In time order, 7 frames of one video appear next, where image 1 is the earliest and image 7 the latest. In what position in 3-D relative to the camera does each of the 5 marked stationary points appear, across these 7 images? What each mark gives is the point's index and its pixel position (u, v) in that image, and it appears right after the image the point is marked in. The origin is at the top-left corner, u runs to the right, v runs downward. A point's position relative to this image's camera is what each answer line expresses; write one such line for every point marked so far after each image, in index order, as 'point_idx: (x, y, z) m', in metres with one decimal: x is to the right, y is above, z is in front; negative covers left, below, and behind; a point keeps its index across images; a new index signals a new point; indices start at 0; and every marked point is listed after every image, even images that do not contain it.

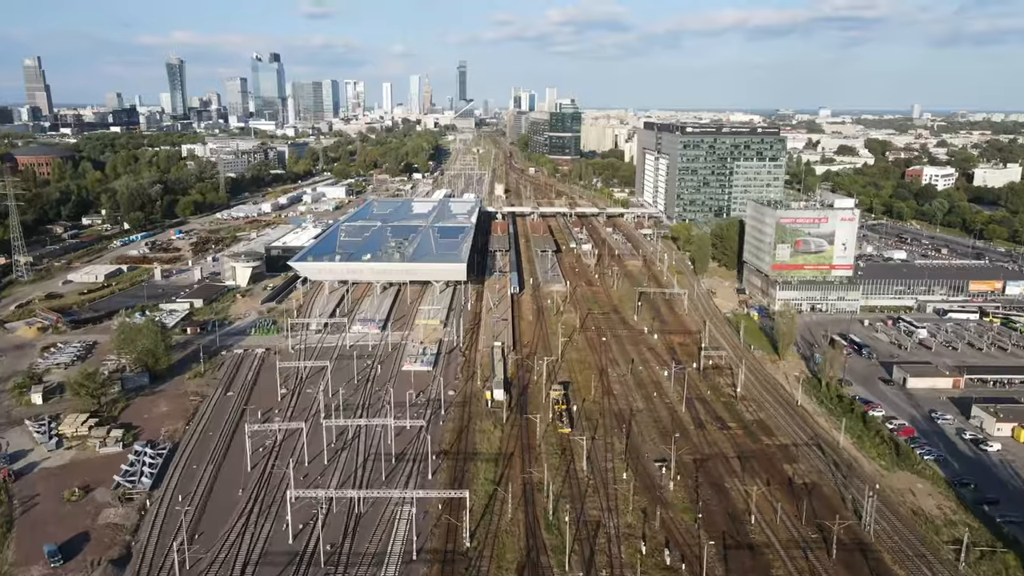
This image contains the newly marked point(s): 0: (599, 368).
0: (+1.6, -1.5, +13.3) m
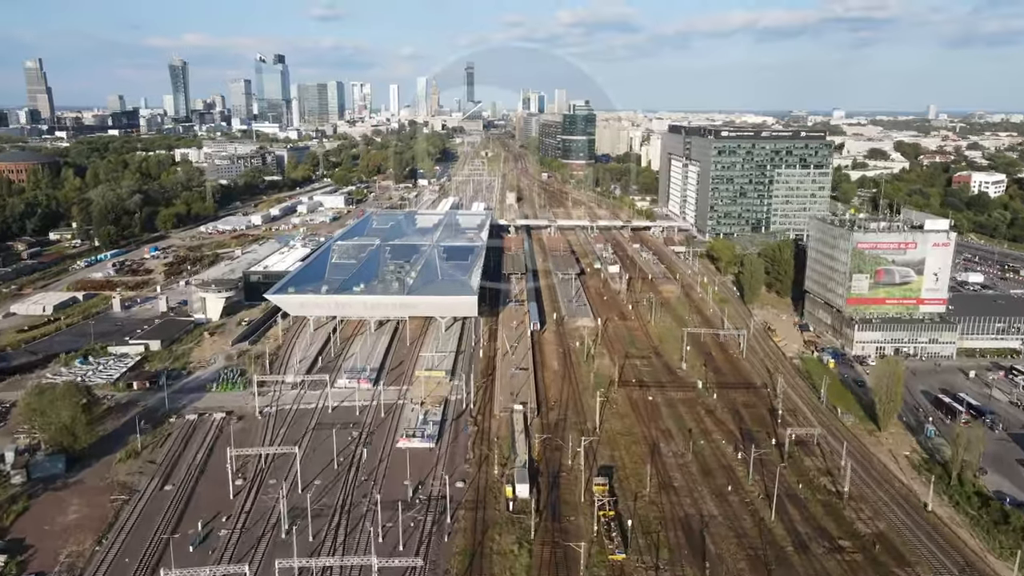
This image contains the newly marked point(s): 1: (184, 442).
0: (+2.0, -2.2, +10.3) m
1: (-4.7, -2.2, +10.3) m
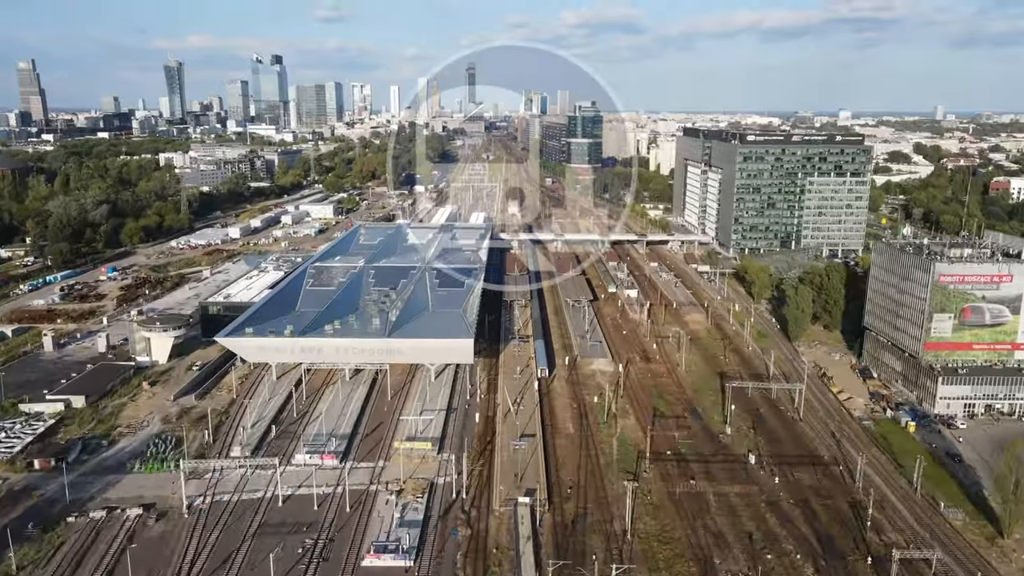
0: (+2.0, -2.9, +7.7) m
1: (-4.7, -2.9, +7.7) m
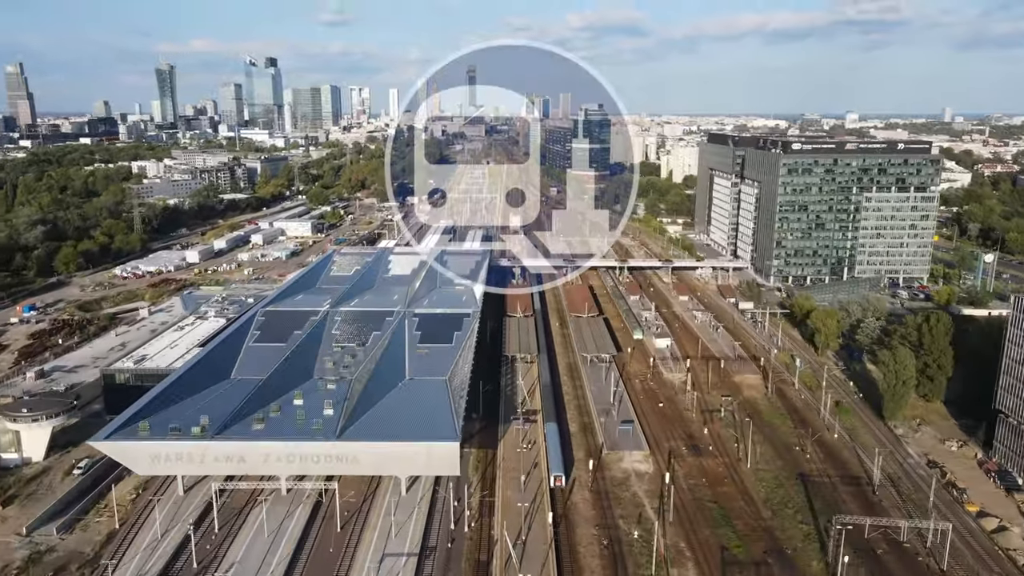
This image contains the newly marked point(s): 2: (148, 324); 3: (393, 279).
0: (+2.1, -3.9, +4.1) m
1: (-4.7, -3.9, +4.1) m
2: (-8.1, -0.8, +15.9) m
3: (-2.9, +0.2, +17.6) m
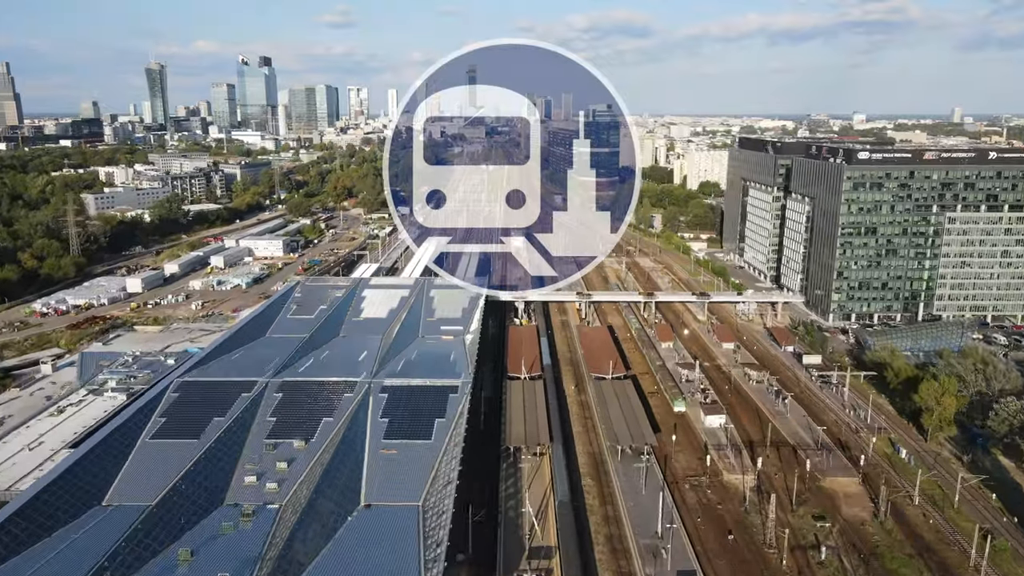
0: (+2.1, -4.8, +0.4) m
1: (-4.6, -4.8, +0.4) m
2: (-8.0, -1.7, +12.2) m
3: (-2.9, -0.7, +14.0) m
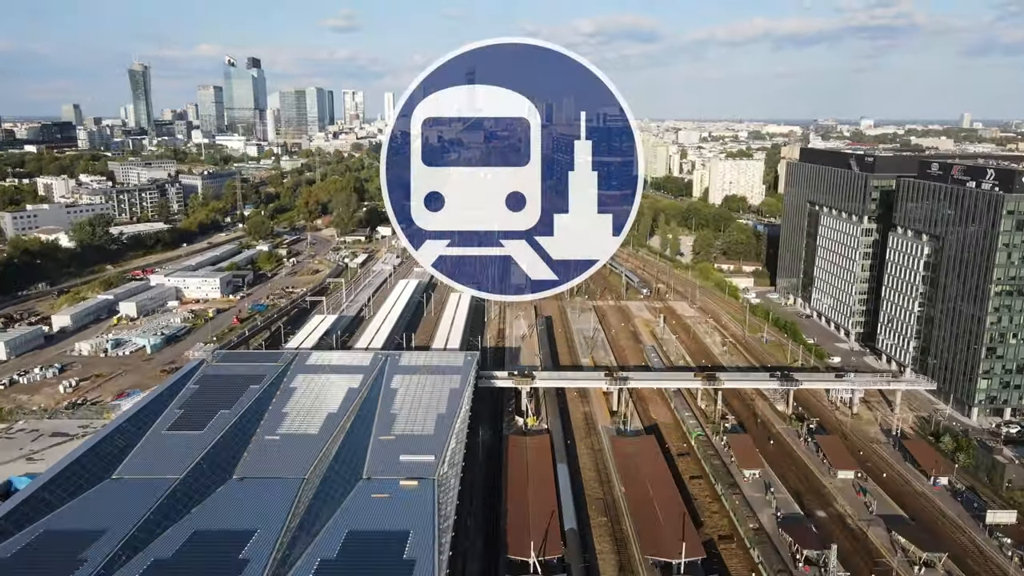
0: (+2.1, -6.0, -4.8) m
1: (-4.6, -6.0, -4.8) m
2: (-8.0, -3.0, +7.0) m
3: (-2.9, -2.0, +8.8) m
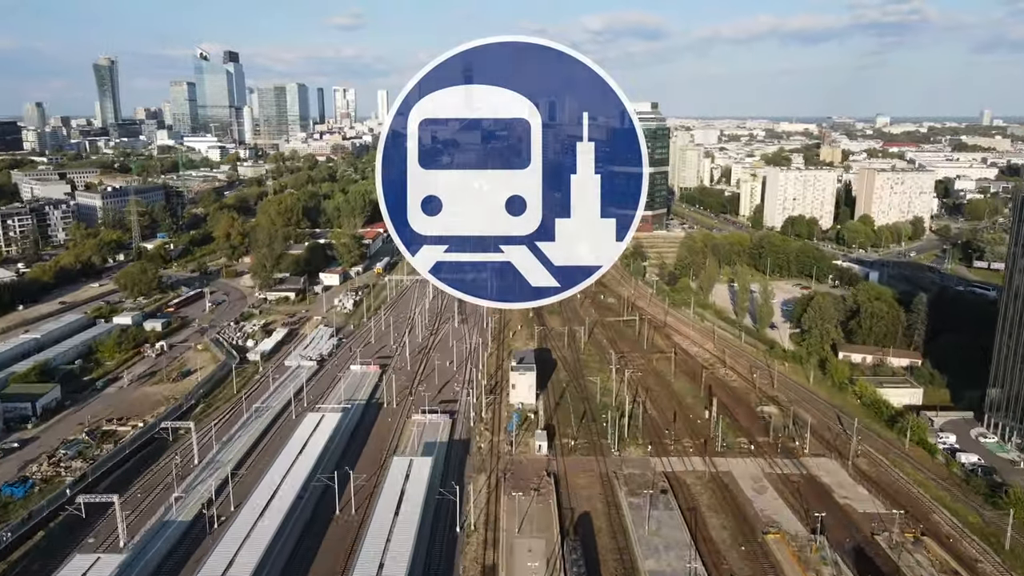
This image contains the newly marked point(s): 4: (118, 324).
0: (+2.1, -8.1, -13.7) m
1: (-4.6, -8.1, -13.7) m
2: (-8.0, -5.1, -1.9) m
3: (-2.9, -4.1, -0.1) m
4: (-8.6, -0.8, +15.7) m
